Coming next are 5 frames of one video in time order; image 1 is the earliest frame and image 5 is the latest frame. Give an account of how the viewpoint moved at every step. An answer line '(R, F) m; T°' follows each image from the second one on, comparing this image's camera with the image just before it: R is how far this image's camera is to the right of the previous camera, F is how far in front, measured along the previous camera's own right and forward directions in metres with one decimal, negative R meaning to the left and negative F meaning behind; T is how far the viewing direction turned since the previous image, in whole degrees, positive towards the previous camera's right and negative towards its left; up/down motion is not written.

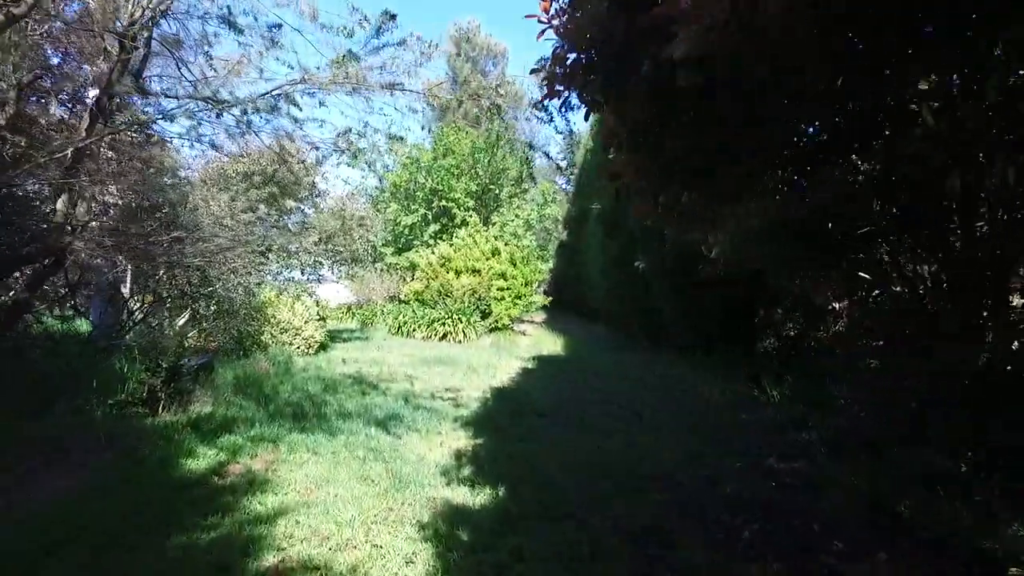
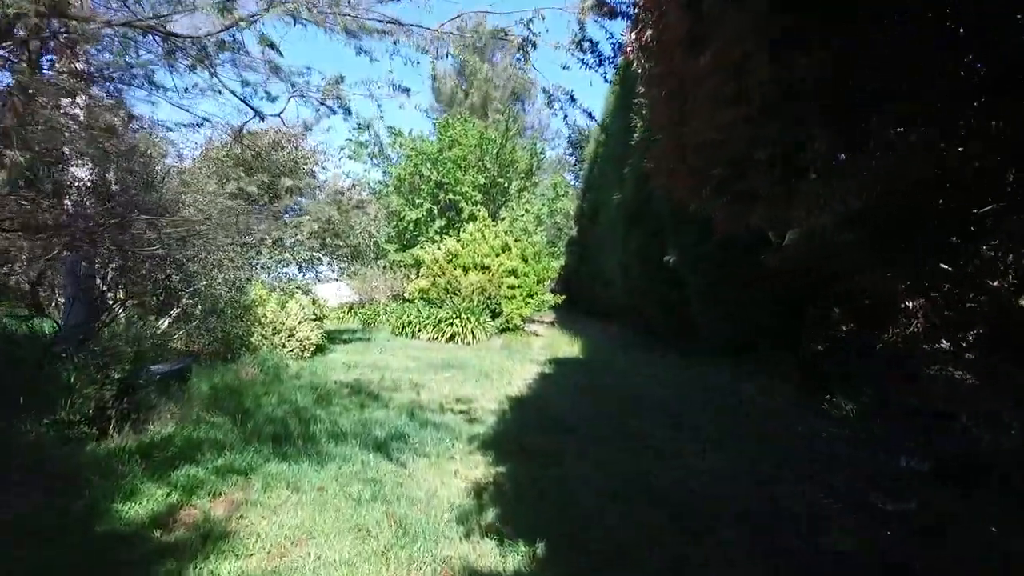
(-0.2, +1.1) m; 0°
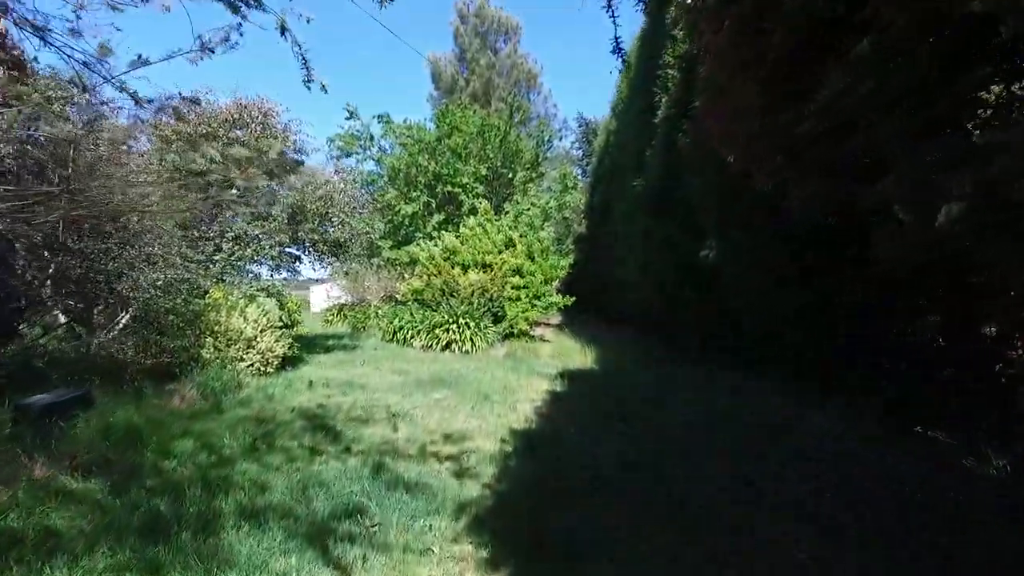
(0.0, +1.7) m; 0°
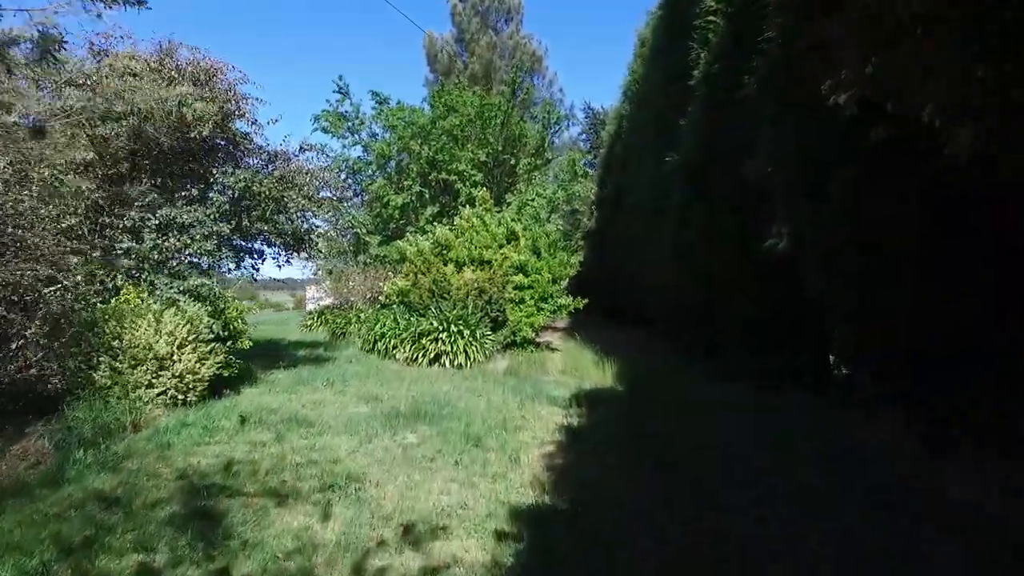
(0.0, +2.1) m; 0°
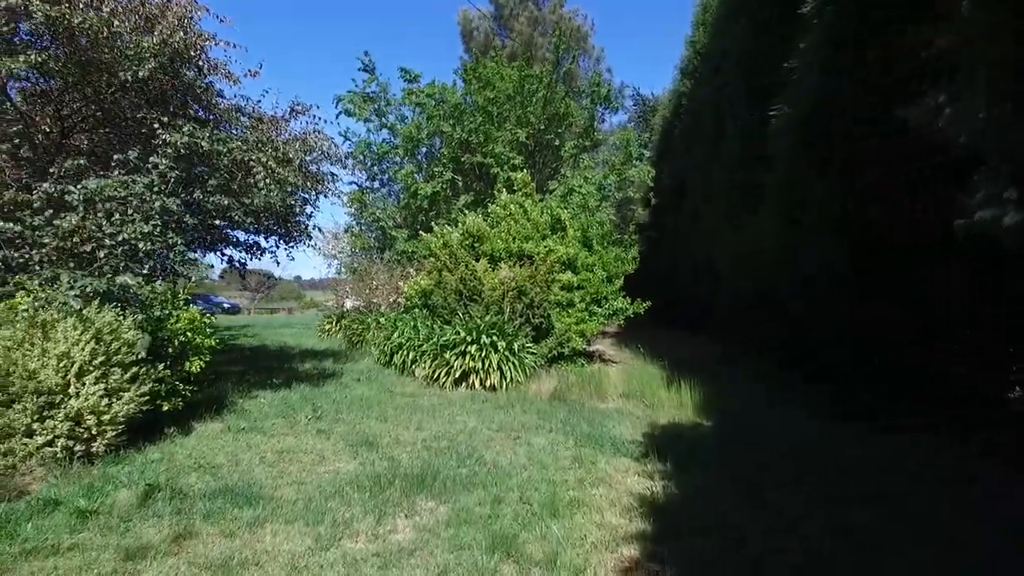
(-0.1, +2.2) m; -4°
